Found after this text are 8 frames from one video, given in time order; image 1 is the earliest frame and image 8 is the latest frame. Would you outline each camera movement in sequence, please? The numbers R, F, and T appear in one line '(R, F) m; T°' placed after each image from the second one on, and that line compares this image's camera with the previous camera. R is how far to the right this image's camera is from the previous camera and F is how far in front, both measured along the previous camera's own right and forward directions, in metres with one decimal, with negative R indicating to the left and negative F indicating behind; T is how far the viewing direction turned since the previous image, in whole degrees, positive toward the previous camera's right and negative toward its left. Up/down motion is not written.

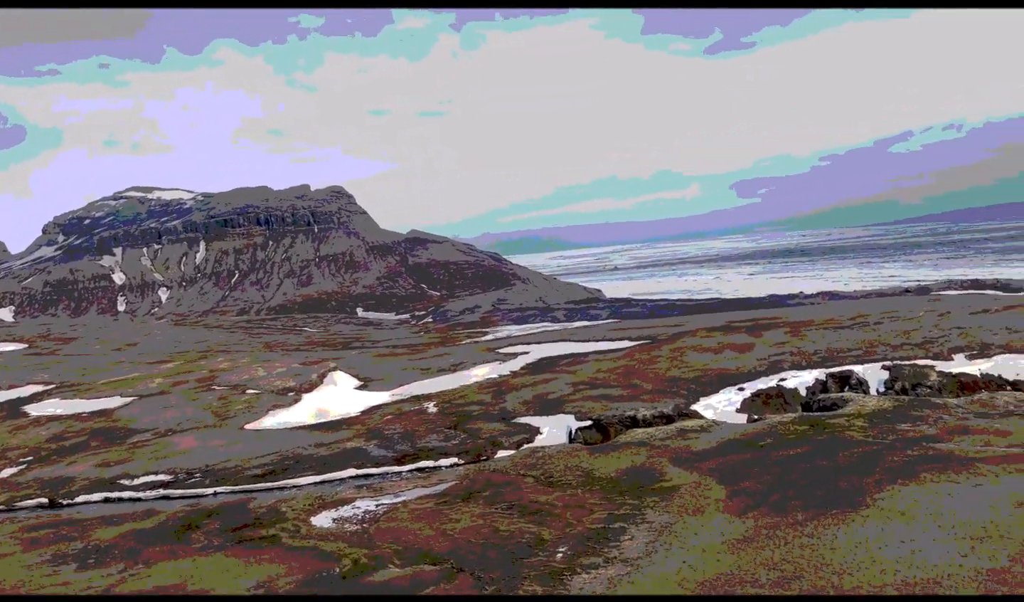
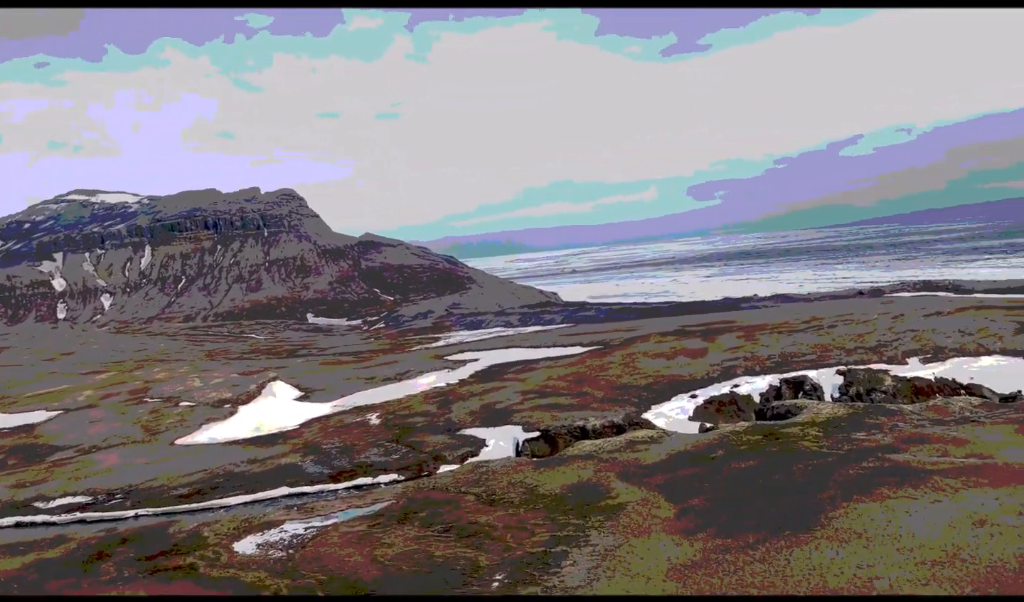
(+0.6, +1.4) m; +3°
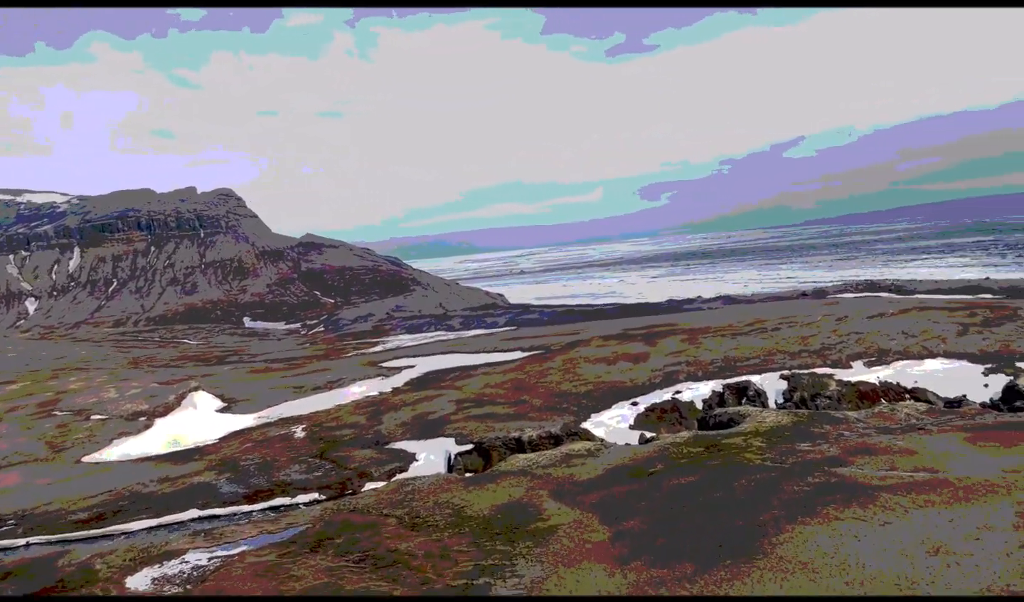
(+0.7, +1.7) m; +3°
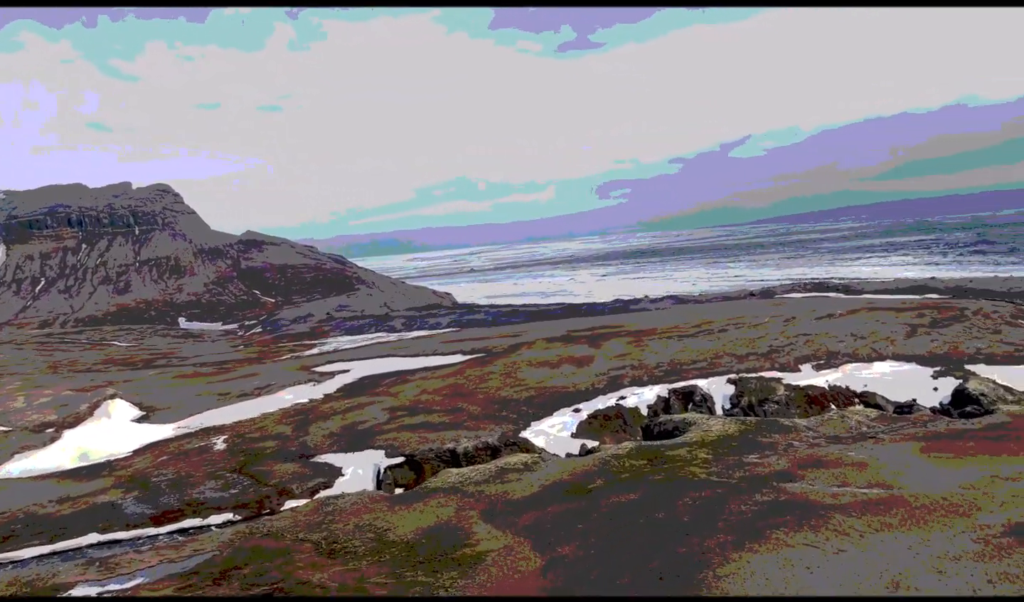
(+0.6, +1.8) m; +3°
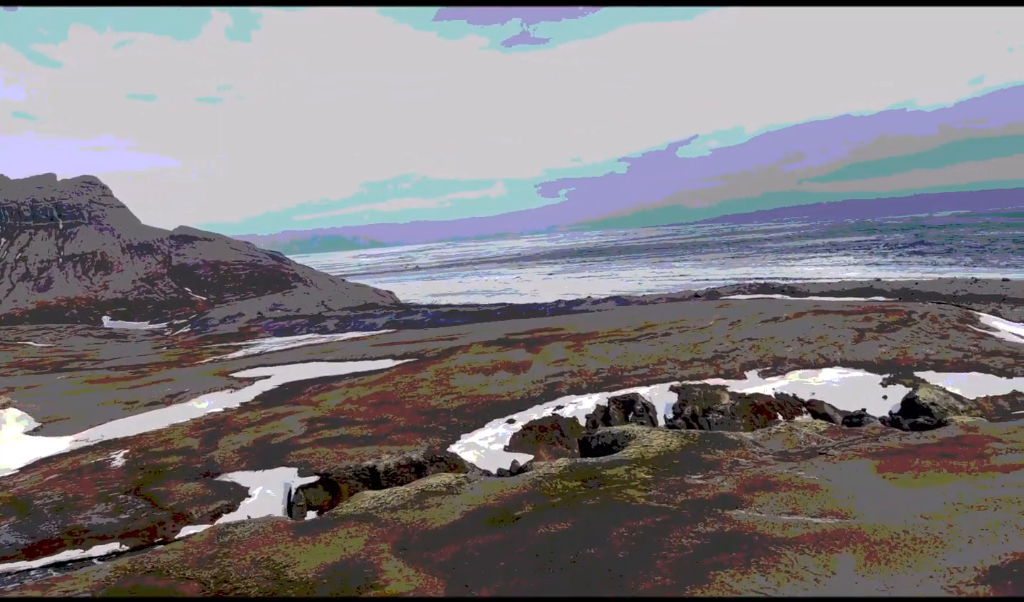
(+0.7, +2.2) m; +3°
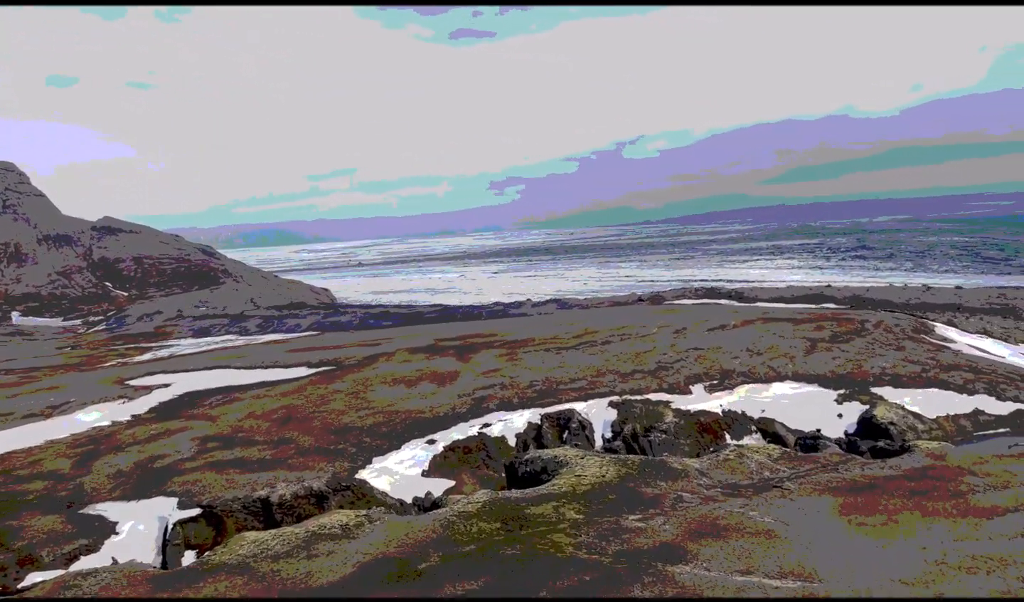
(+0.8, +3.1) m; +3°
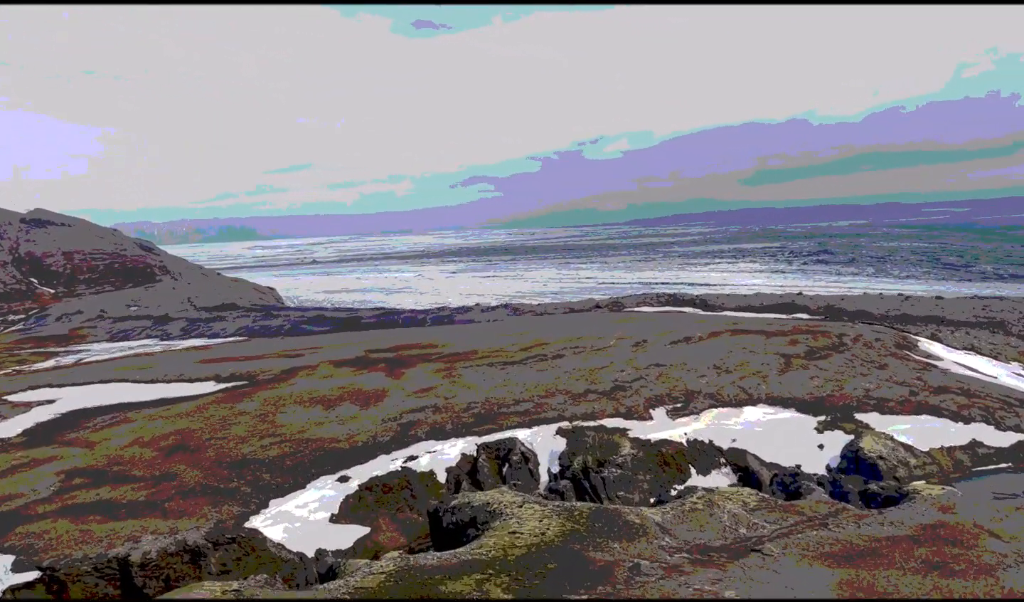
(+0.8, +4.0) m; +3°
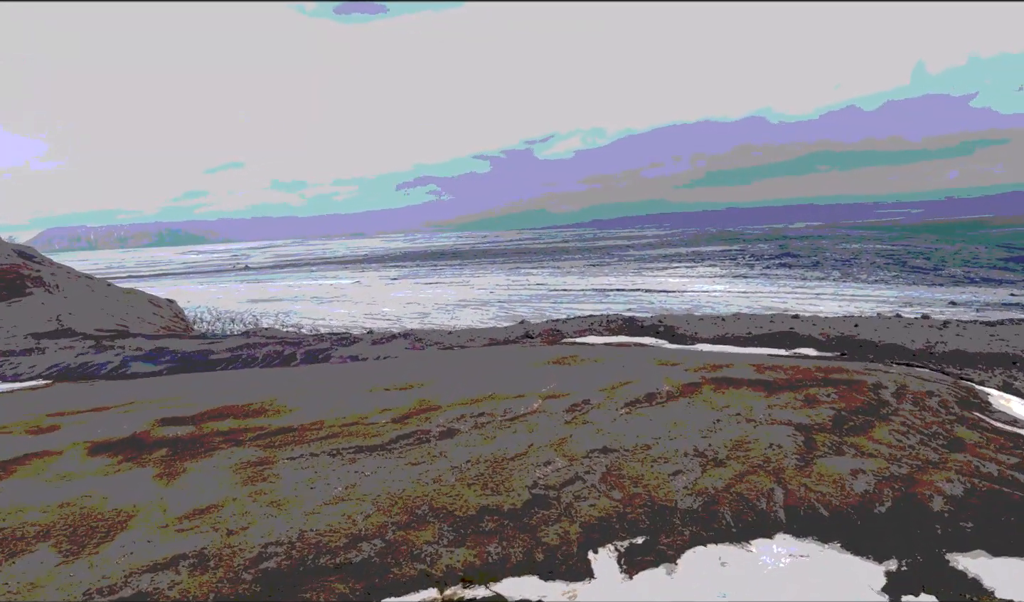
(+2.2, +11.3) m; +3°
